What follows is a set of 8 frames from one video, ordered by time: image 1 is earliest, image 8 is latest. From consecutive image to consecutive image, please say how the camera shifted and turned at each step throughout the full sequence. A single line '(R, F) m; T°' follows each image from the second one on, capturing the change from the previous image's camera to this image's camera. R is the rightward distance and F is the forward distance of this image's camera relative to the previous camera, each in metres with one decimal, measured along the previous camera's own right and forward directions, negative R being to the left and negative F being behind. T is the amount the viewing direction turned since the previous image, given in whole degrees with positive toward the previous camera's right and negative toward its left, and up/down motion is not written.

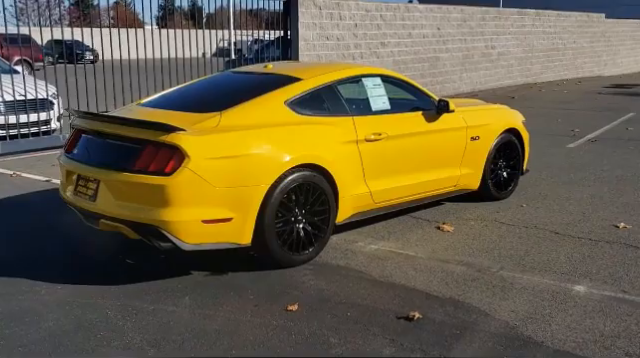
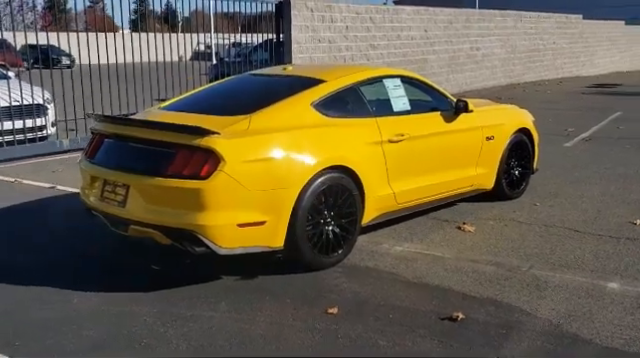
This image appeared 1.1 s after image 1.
(-0.4, 0.0) m; +2°
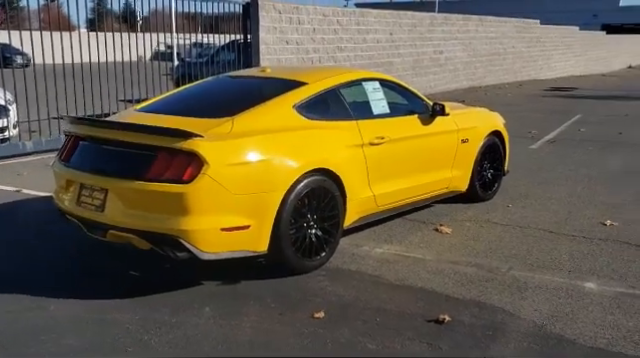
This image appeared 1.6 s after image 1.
(-0.2, 0.0) m; +3°
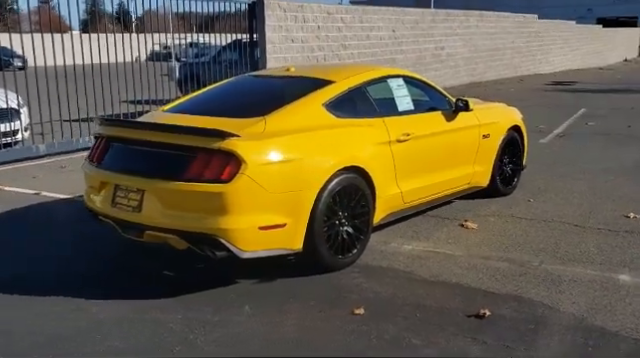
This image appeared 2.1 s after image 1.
(-0.3, 0.0) m; 0°
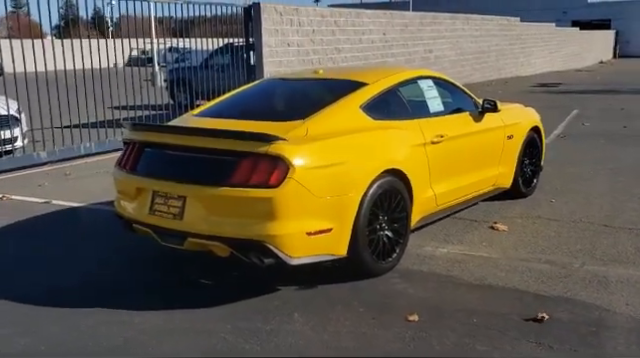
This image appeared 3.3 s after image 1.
(-0.5, +0.1) m; +2°
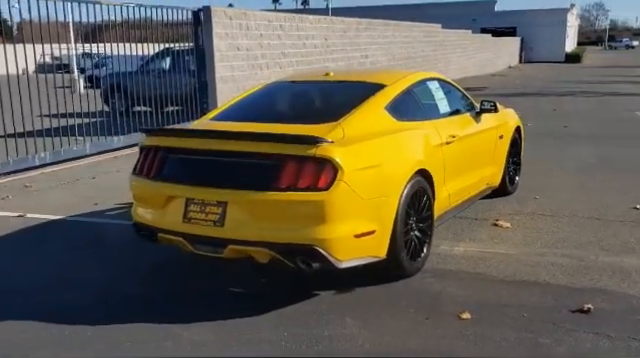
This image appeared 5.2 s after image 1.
(-0.8, +0.1) m; +8°
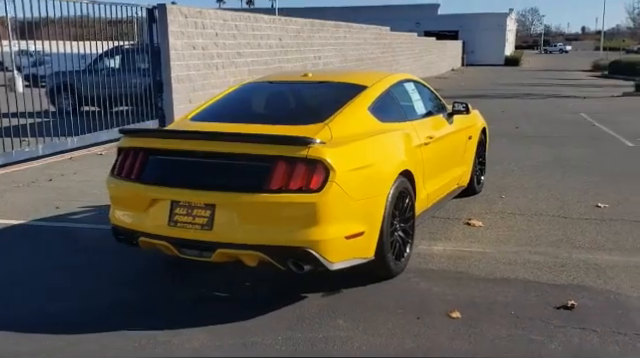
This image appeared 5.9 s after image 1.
(-0.3, 0.0) m; +5°
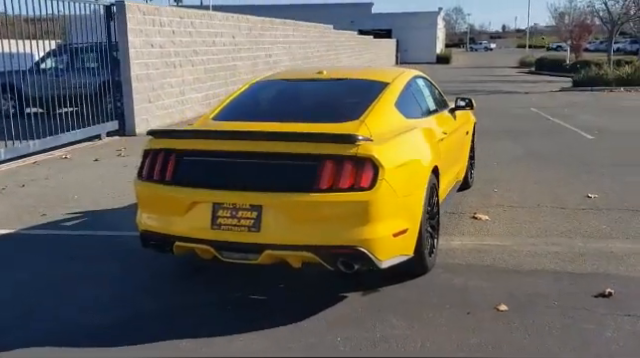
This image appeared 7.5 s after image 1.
(-0.7, +0.1) m; +6°
